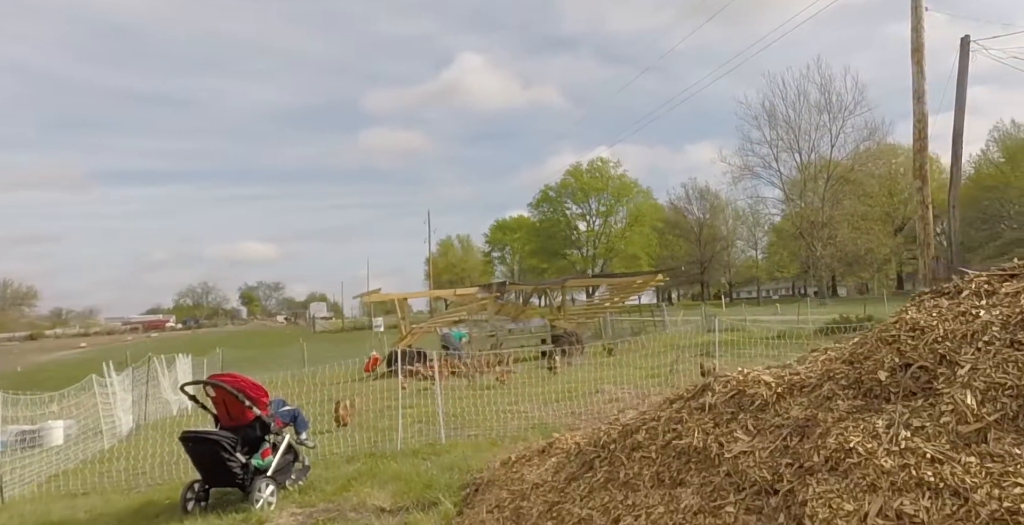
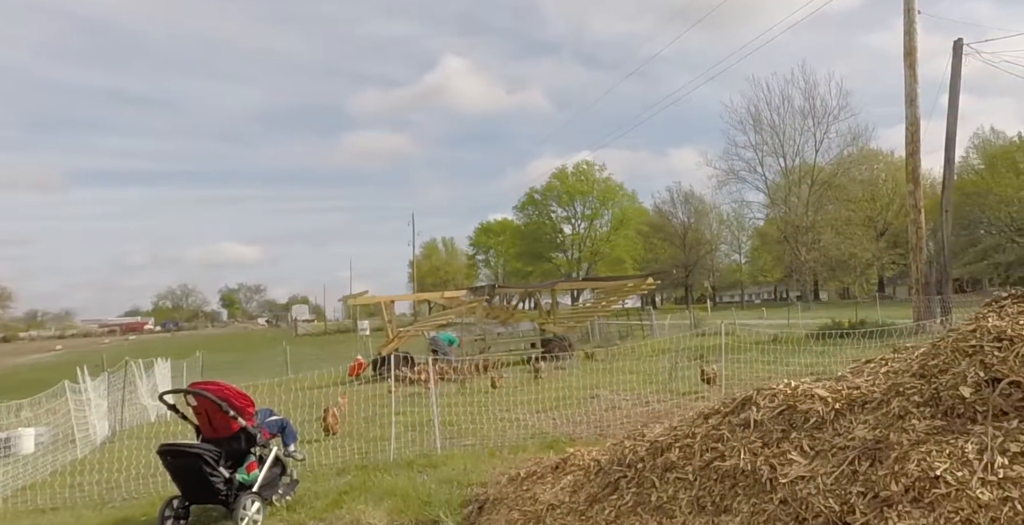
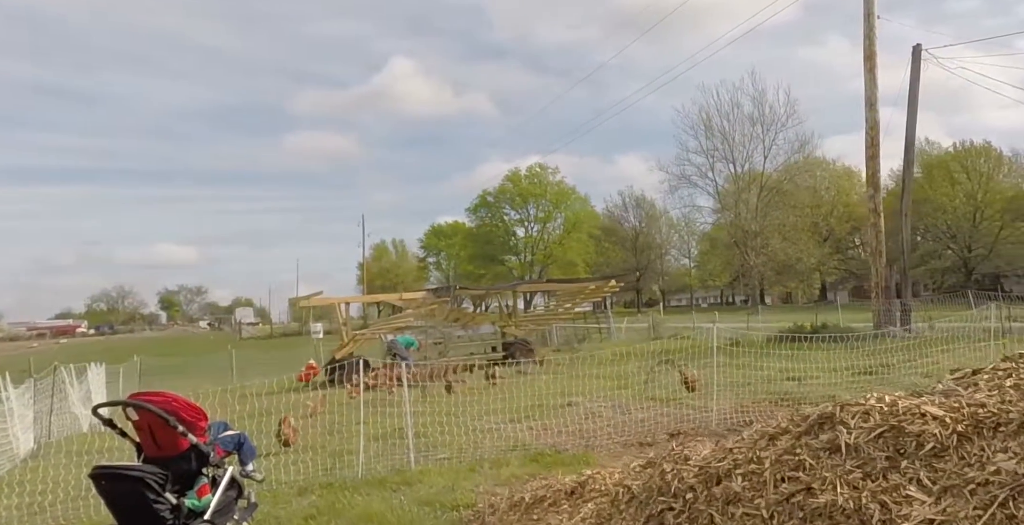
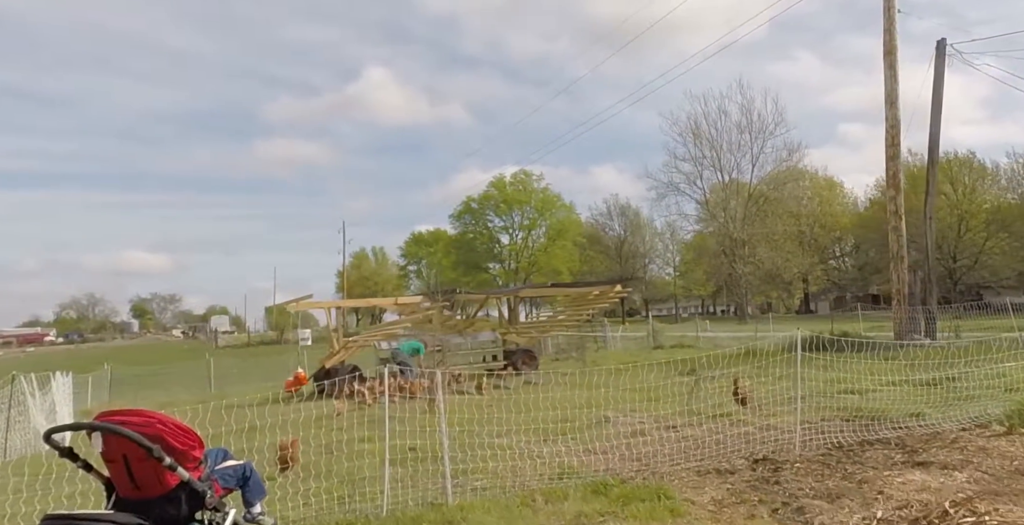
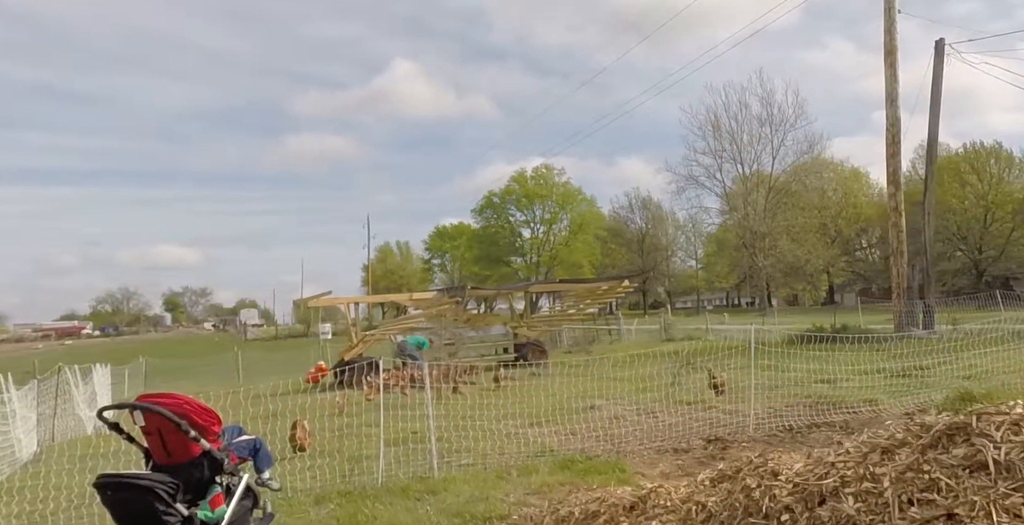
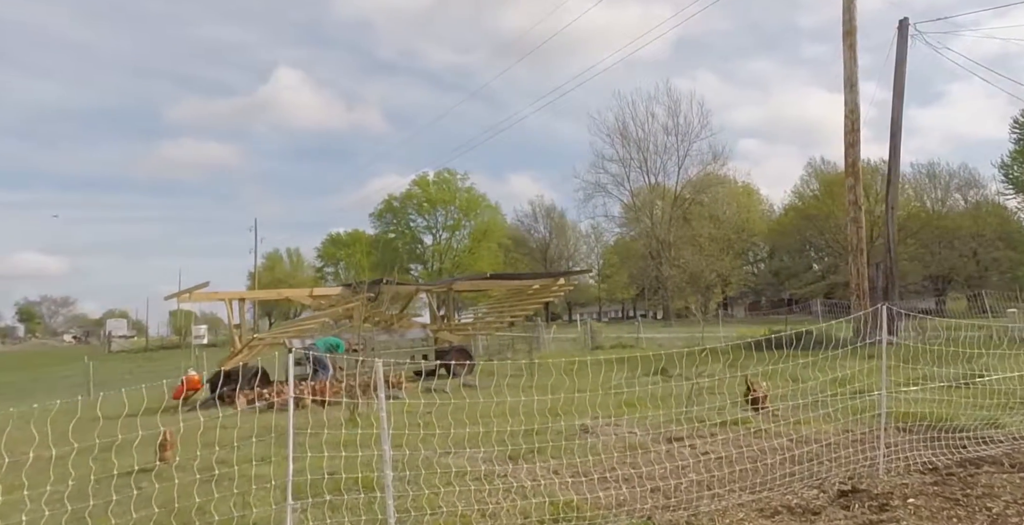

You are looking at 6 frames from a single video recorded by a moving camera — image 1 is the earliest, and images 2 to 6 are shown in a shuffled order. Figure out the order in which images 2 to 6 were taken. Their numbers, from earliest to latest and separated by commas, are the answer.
2, 3, 5, 4, 6
